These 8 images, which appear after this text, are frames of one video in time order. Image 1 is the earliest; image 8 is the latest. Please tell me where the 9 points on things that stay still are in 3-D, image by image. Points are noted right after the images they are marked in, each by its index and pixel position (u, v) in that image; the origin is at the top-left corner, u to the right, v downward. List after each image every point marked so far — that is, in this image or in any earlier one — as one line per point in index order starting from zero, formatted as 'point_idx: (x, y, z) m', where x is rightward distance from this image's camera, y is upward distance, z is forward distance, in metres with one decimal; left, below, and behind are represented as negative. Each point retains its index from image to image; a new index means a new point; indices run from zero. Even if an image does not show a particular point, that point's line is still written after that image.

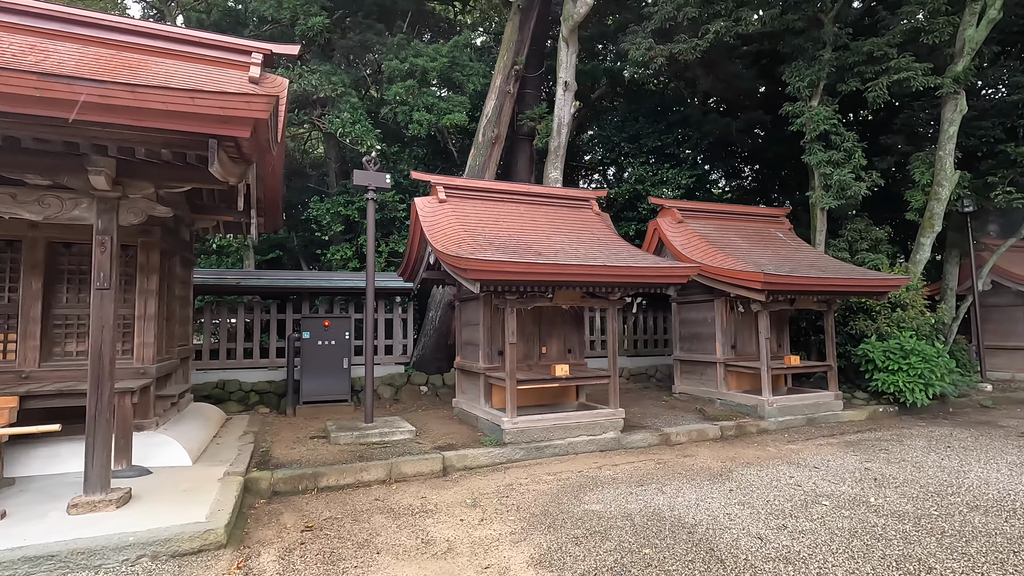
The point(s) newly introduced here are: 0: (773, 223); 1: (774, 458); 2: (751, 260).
0: (+4.6, +1.1, +9.4) m
1: (+2.9, -1.9, +6.0) m
2: (+3.4, +0.4, +7.7) m
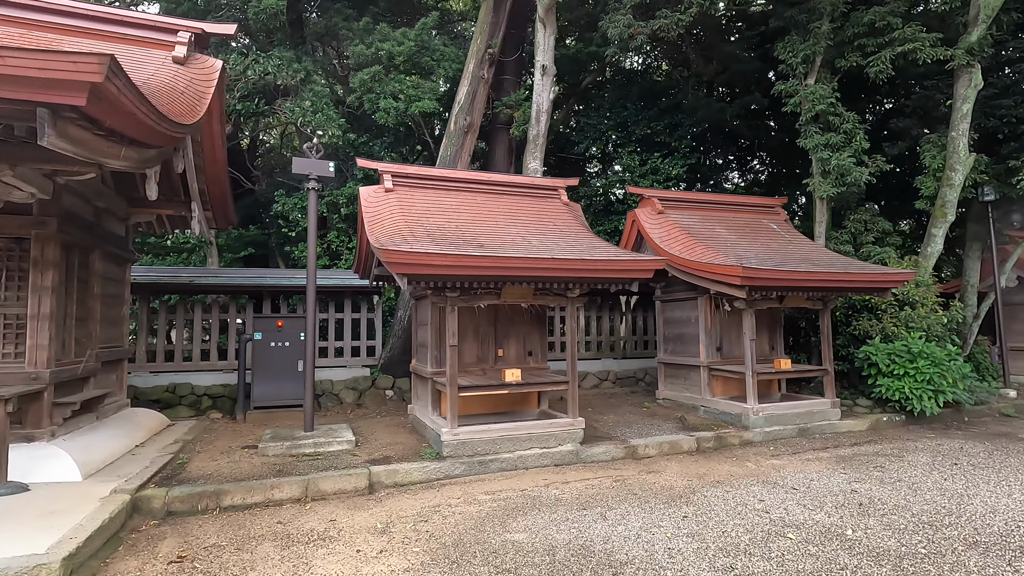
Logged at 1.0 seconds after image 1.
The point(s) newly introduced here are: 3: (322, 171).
0: (+4.1, +1.2, +8.6) m
1: (+2.3, -1.9, +5.3) m
2: (+2.9, +0.4, +7.0) m
3: (-2.3, +1.4, +6.5) m
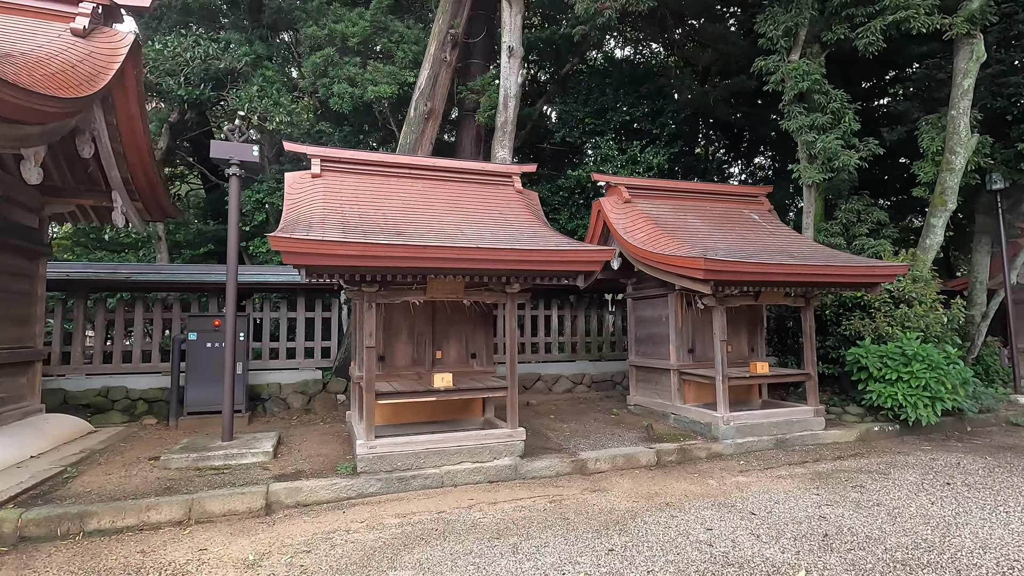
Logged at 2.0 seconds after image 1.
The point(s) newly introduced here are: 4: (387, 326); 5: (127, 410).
0: (+3.5, +1.2, +7.9) m
1: (+1.7, -1.8, +4.7) m
2: (+2.2, +0.5, +6.3) m
3: (-2.9, +1.4, +5.9) m
4: (-1.3, -0.4, +5.6) m
5: (-5.4, -1.7, +7.5) m
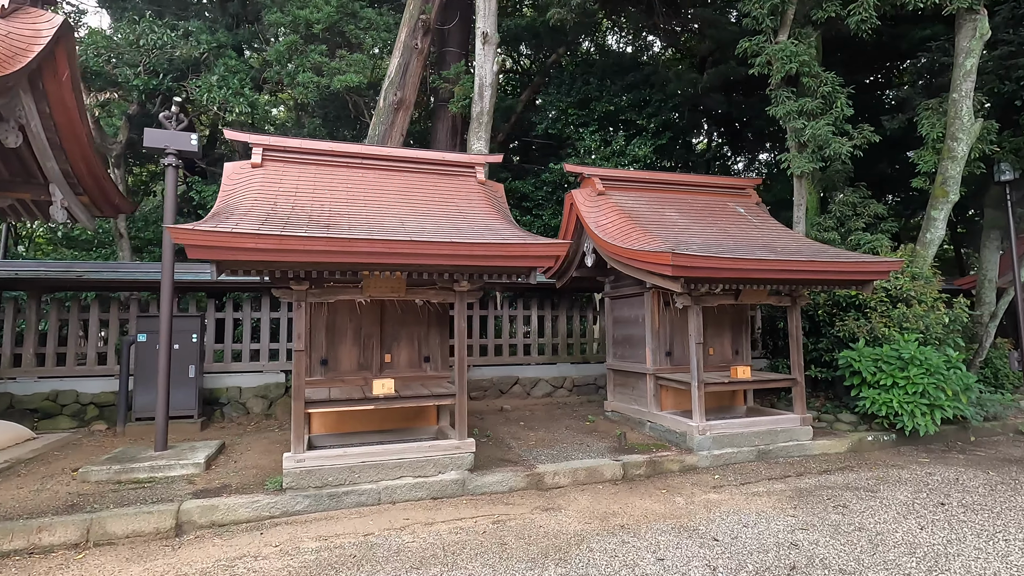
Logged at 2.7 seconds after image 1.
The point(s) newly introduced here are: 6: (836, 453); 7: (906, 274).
0: (+3.1, +1.3, +7.4) m
1: (+1.2, -1.8, +4.2) m
2: (+1.8, +0.5, +5.8) m
3: (-3.4, +1.5, +5.5) m
4: (-1.8, -0.4, +5.2) m
5: (-5.8, -1.7, +7.1) m
6: (+3.6, -1.8, +6.0) m
7: (+5.1, +0.2, +7.0) m
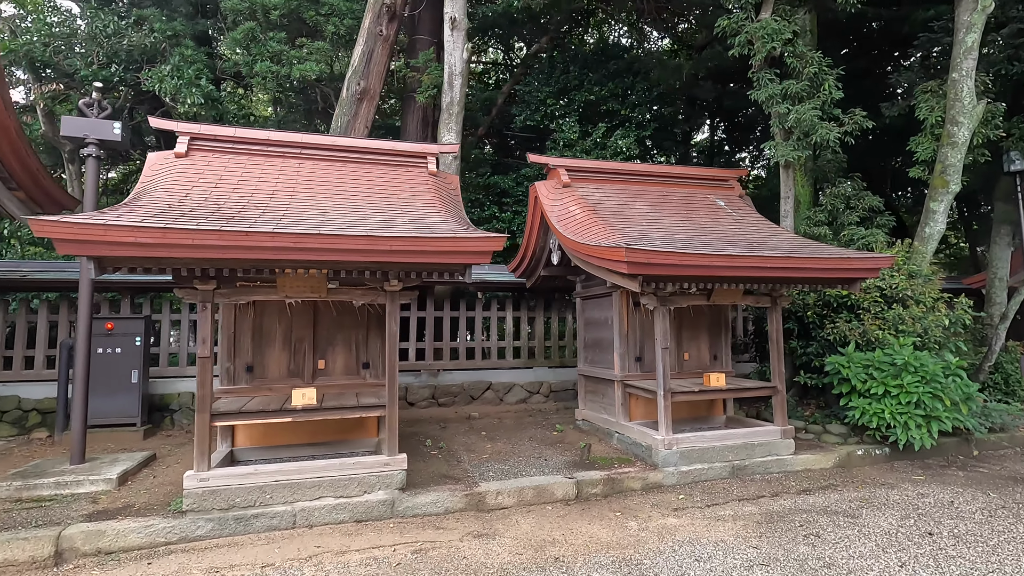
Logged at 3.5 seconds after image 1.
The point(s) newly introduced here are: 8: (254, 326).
0: (+2.6, +1.3, +6.9) m
1: (+0.7, -1.8, +3.7) m
2: (+1.3, +0.5, +5.3) m
3: (-3.9, +1.5, +5.1) m
4: (-2.3, -0.4, +4.8) m
5: (-6.3, -1.7, +6.8) m
6: (+3.1, -1.8, +5.4) m
7: (+4.7, +0.2, +6.4) m
8: (-2.3, -0.3, +4.7) m
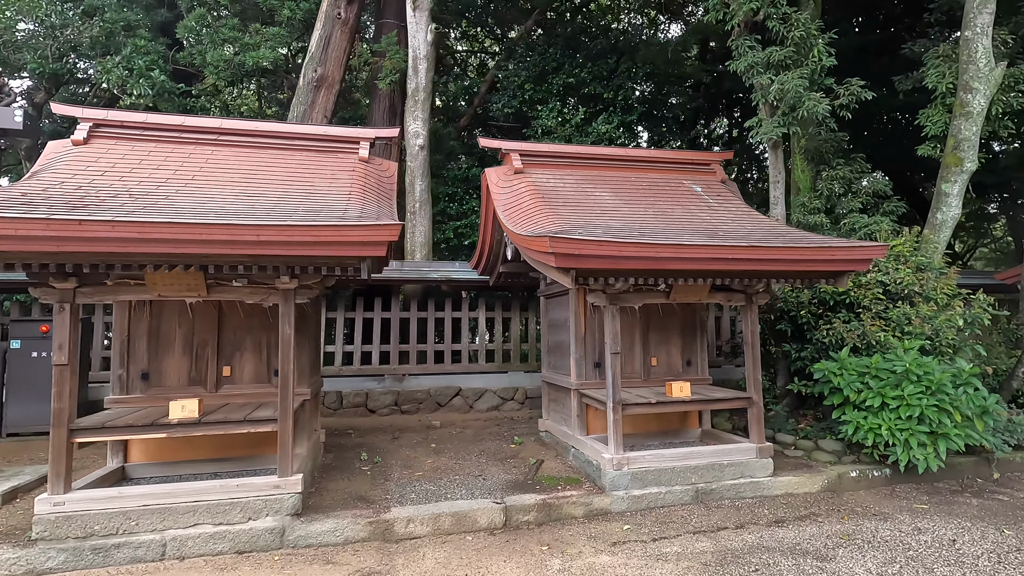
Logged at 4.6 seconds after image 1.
0: (+2.1, +1.3, +6.2) m
1: (0.0, -1.8, +3.1) m
2: (+0.7, +0.6, +4.6) m
3: (-4.5, +1.5, +4.7) m
4: (-2.9, -0.4, +4.3) m
5: (-6.8, -1.7, +6.6) m
6: (+2.5, -1.8, +4.6) m
7: (+4.1, +0.2, +5.6) m
8: (-2.9, -0.3, +4.3) m
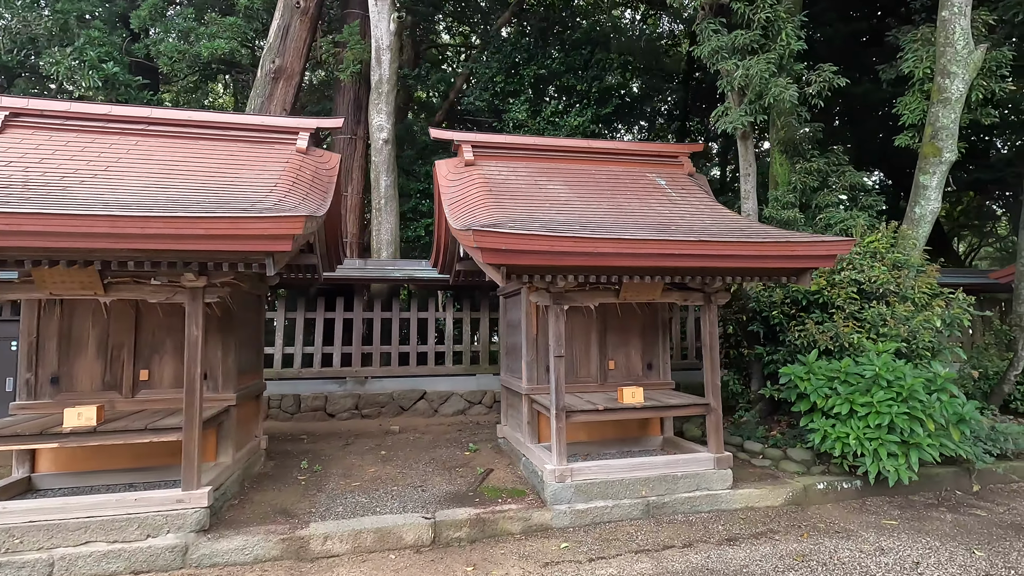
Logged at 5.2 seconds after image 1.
0: (+1.6, +1.3, +5.8) m
1: (-0.5, -1.7, +2.8) m
2: (+0.2, +0.6, +4.3) m
3: (-5.0, +1.5, +4.5) m
4: (-3.4, -0.4, +4.0) m
5: (-7.2, -1.7, +6.3) m
6: (+2.0, -1.8, +4.3) m
7: (+3.7, +0.3, +5.3) m
8: (-3.4, -0.3, +4.0) m
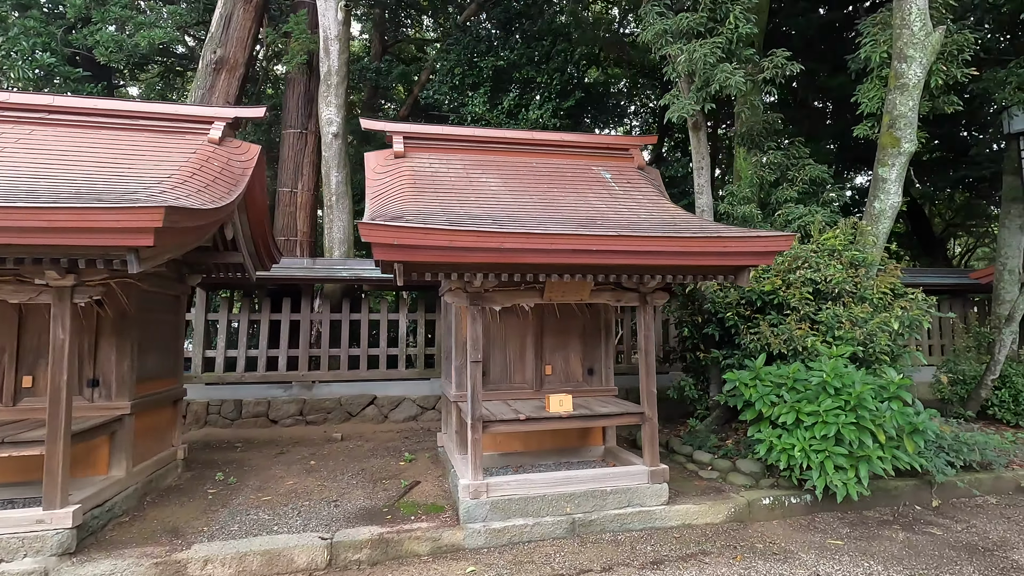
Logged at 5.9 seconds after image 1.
0: (+1.0, +1.3, +5.5) m
1: (-1.1, -1.7, +2.4) m
2: (-0.4, +0.6, +4.0) m
3: (-5.6, +1.5, +4.2) m
4: (-4.0, -0.4, +3.7) m
5: (-7.8, -1.7, +6.0) m
6: (+1.4, -1.8, +4.0) m
7: (+3.1, +0.3, +4.9) m
8: (-4.0, -0.3, +3.7) m
